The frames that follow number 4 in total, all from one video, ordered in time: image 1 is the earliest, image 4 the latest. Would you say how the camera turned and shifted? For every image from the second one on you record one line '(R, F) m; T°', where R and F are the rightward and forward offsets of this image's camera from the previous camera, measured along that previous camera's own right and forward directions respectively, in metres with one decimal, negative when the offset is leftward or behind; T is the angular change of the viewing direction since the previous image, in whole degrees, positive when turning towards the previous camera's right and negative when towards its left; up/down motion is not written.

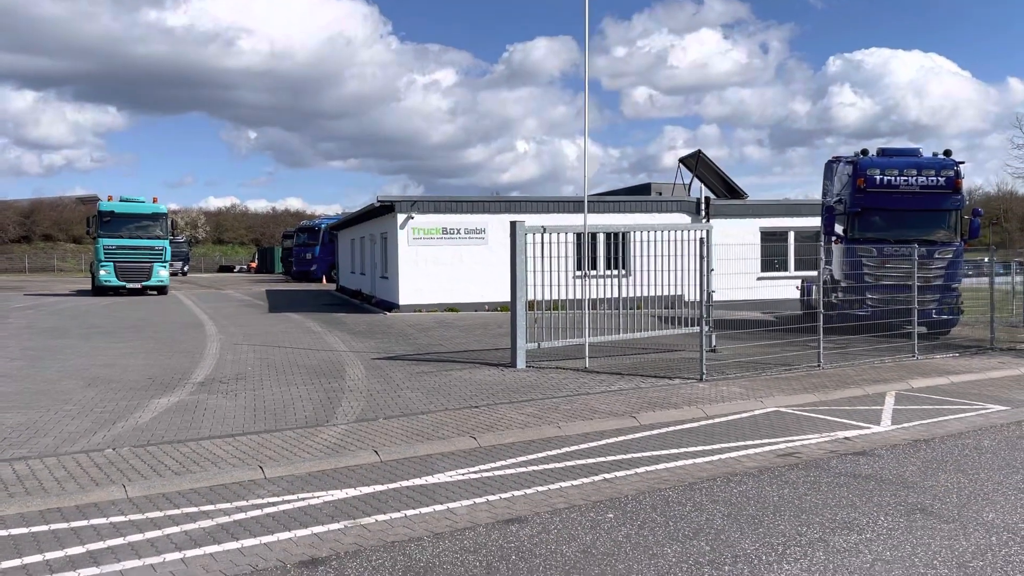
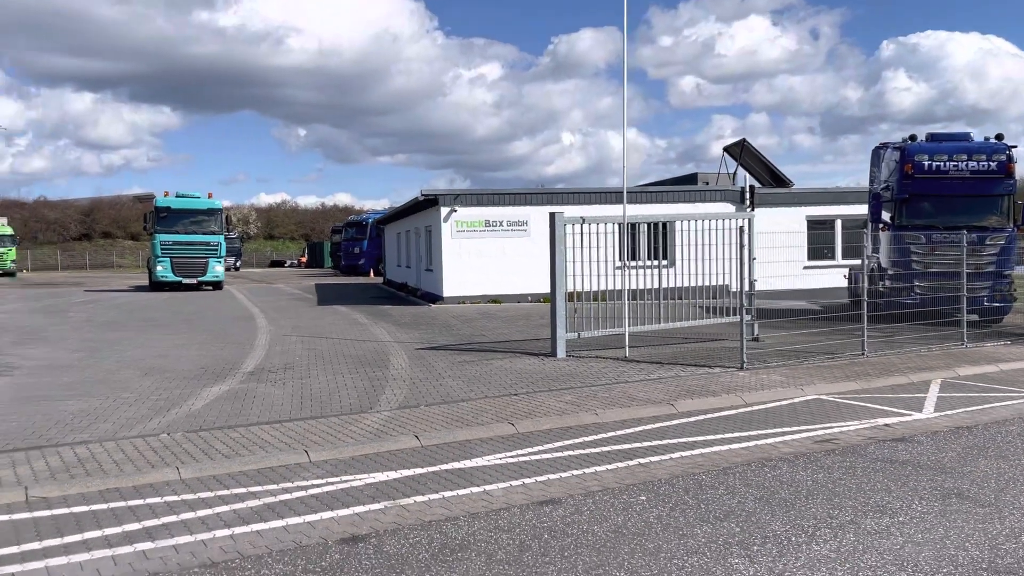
(+0.1, -0.1) m; -3°
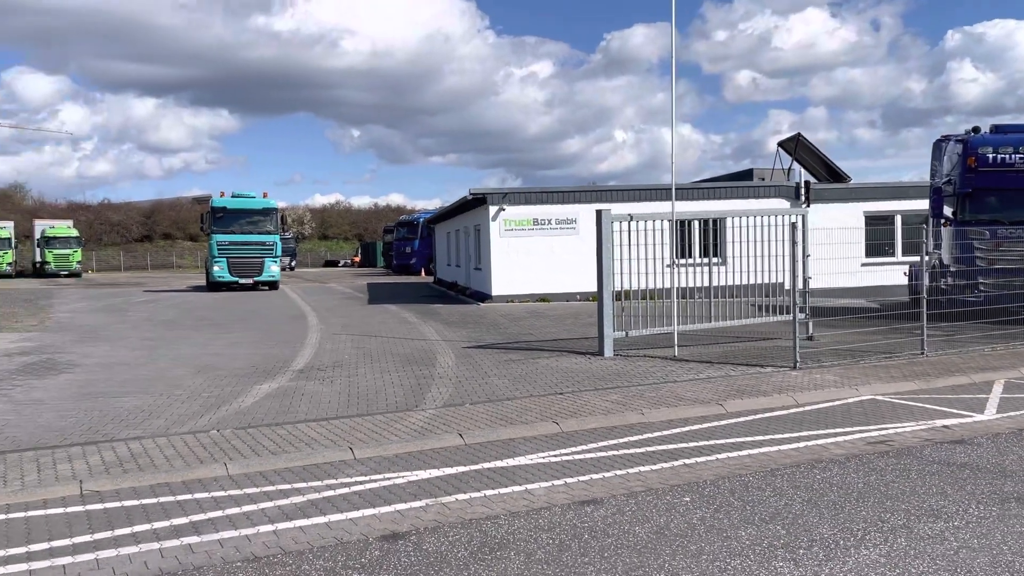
(+0.1, 0.0) m; -3°
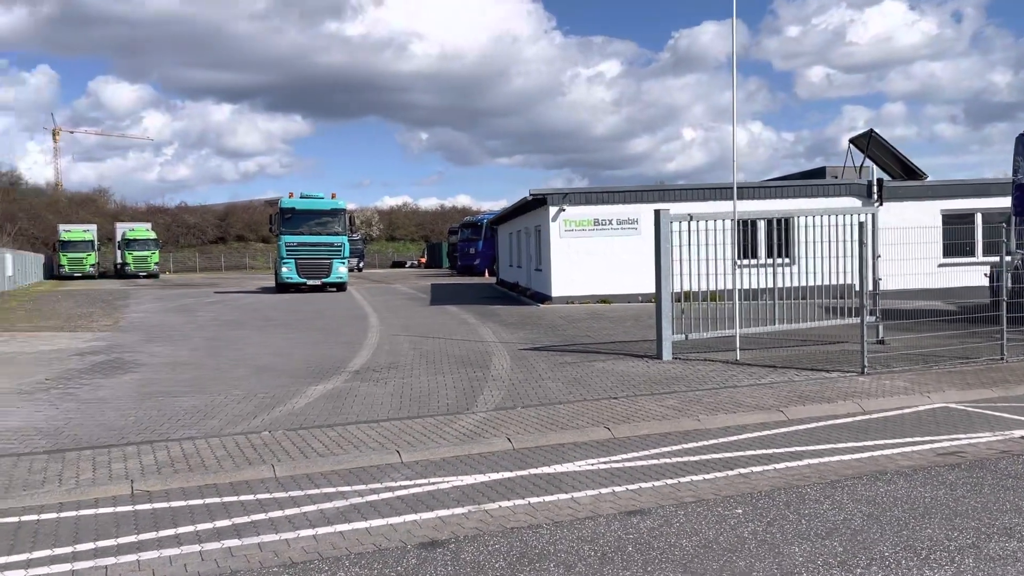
(+0.1, +0.1) m; -4°
